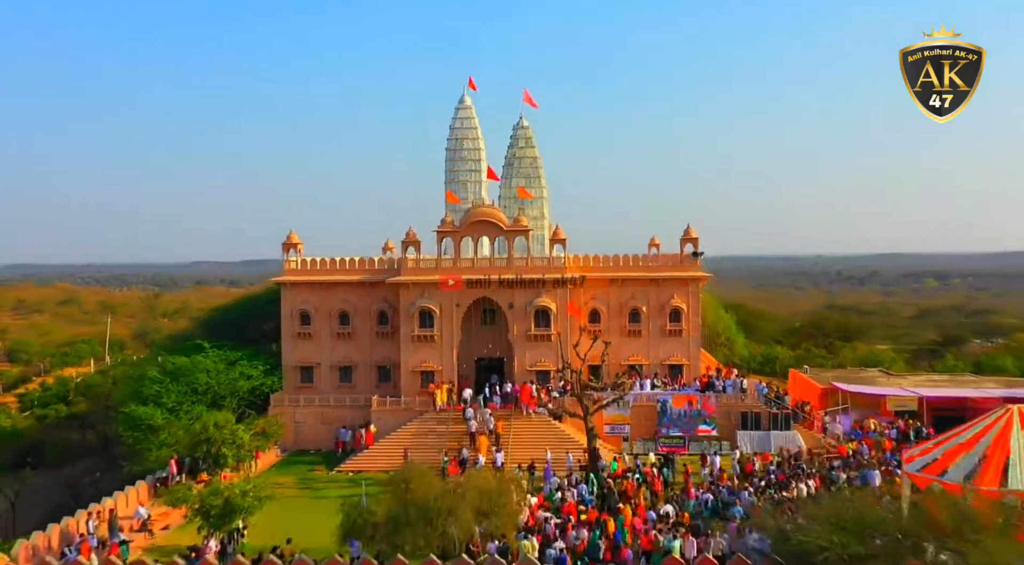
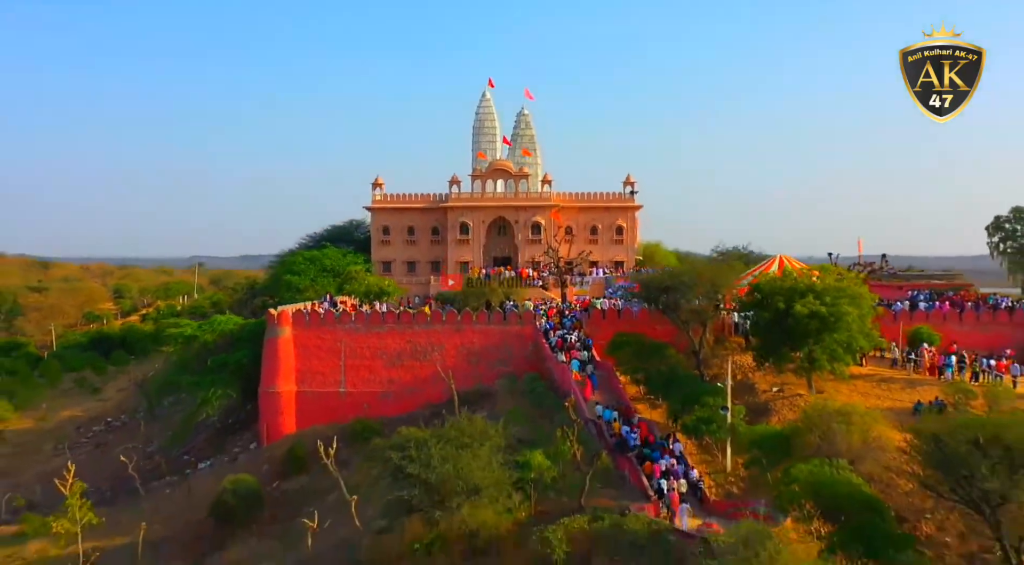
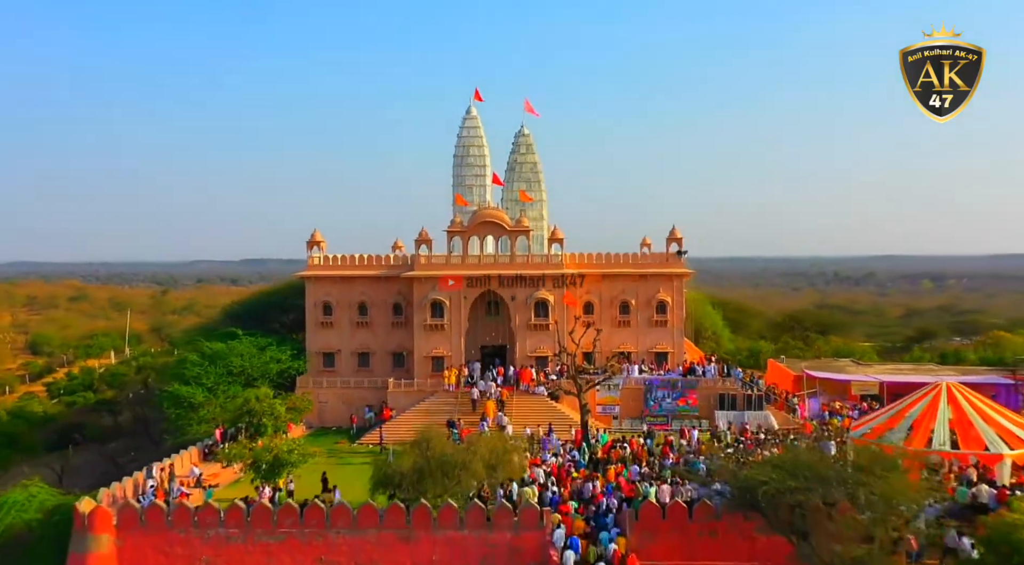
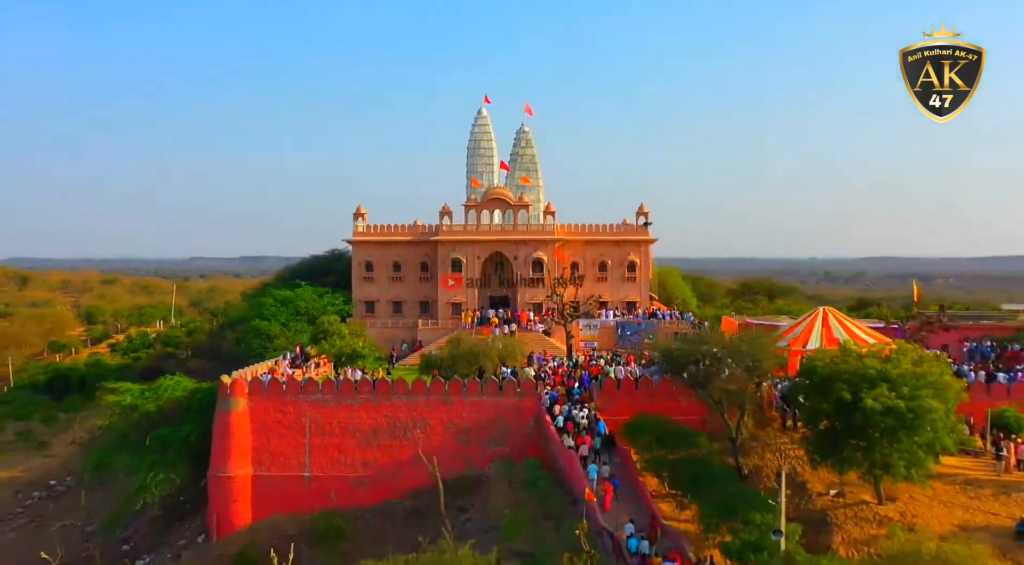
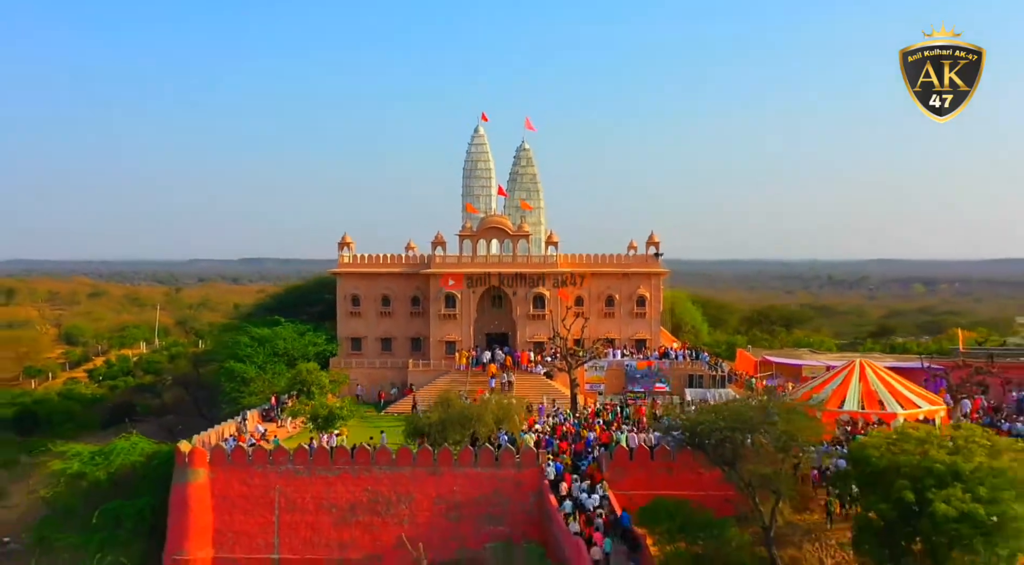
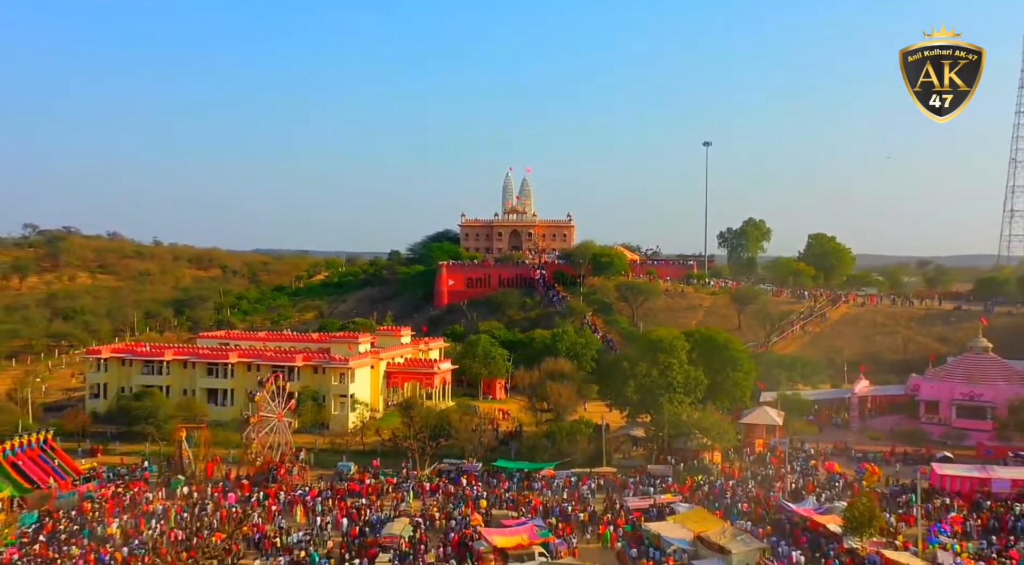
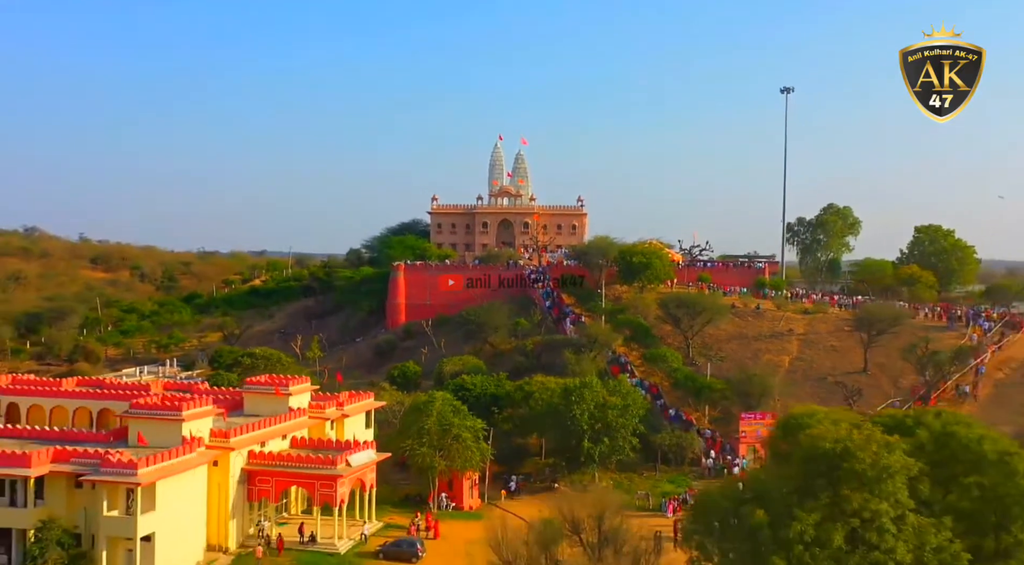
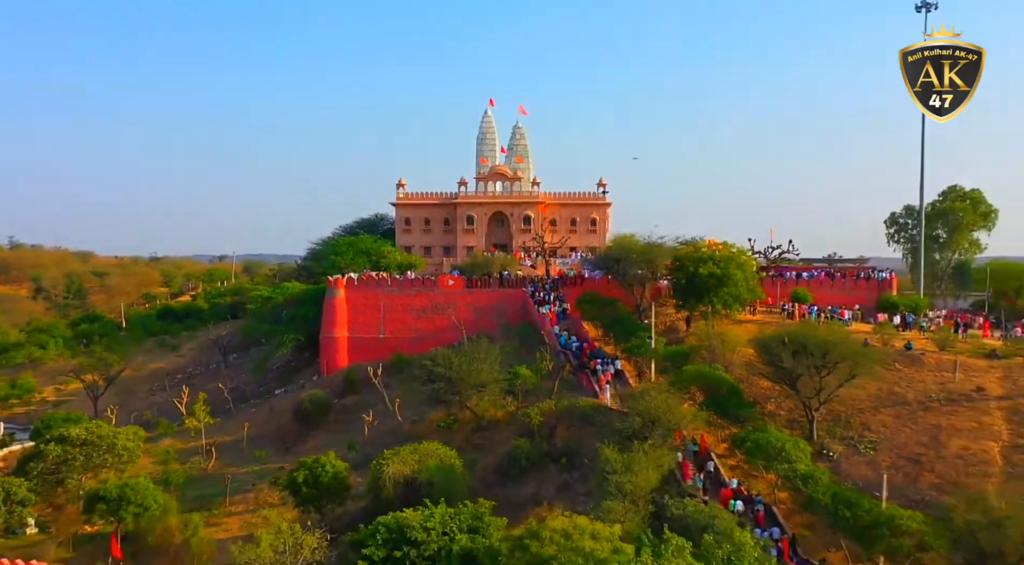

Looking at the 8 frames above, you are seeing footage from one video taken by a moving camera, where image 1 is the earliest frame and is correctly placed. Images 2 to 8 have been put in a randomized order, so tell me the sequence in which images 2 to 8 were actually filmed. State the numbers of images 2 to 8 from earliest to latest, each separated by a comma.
3, 5, 4, 2, 8, 7, 6
